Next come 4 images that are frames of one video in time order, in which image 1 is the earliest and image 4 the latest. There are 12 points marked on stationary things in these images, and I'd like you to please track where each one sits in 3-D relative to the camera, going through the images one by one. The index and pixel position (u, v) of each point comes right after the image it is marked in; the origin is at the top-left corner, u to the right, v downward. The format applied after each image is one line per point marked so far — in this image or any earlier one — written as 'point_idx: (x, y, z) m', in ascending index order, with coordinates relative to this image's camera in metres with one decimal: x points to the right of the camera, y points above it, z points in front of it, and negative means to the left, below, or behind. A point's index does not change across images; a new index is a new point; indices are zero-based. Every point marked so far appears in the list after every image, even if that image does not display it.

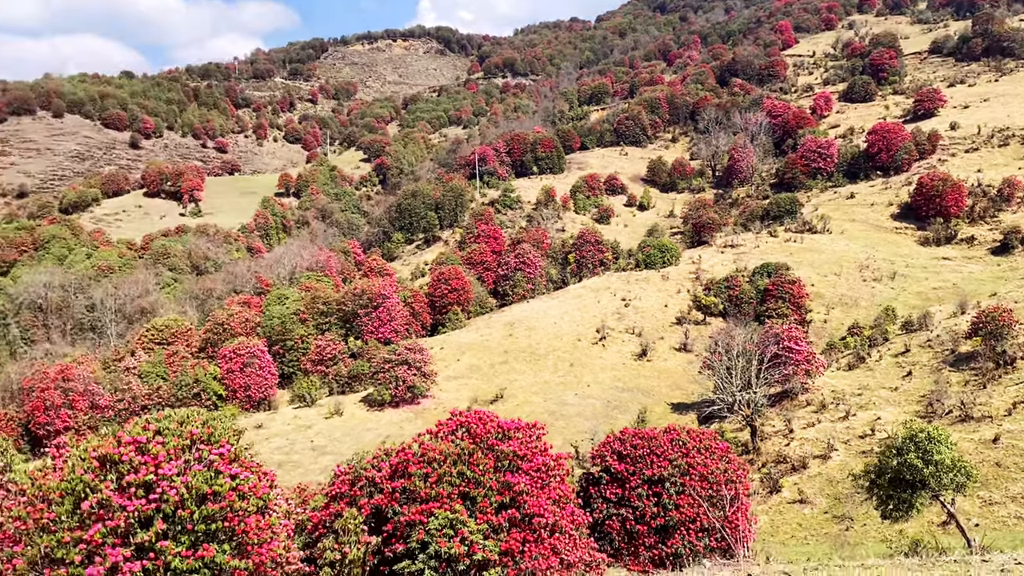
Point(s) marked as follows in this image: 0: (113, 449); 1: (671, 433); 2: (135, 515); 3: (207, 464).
0: (-5.2, -2.1, +11.3) m
1: (+2.8, -2.6, +15.6) m
2: (-4.7, -2.8, +10.8) m
3: (-4.1, -2.3, +11.5) m
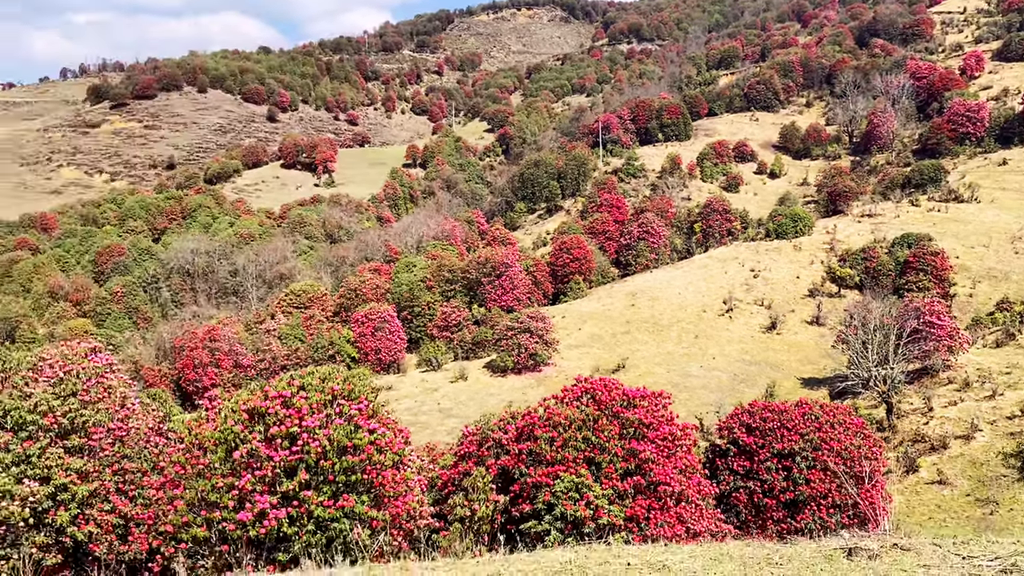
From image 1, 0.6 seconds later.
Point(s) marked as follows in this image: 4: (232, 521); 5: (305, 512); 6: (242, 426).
0: (-3.5, -1.6, +12.1) m
1: (+5.1, -2.1, +15.2) m
2: (-3.0, -2.3, +11.5) m
3: (-2.3, -1.8, +12.1) m
4: (-3.6, -3.0, +11.2) m
5: (-2.7, -2.9, +11.3) m
6: (-3.7, -1.9, +11.9) m
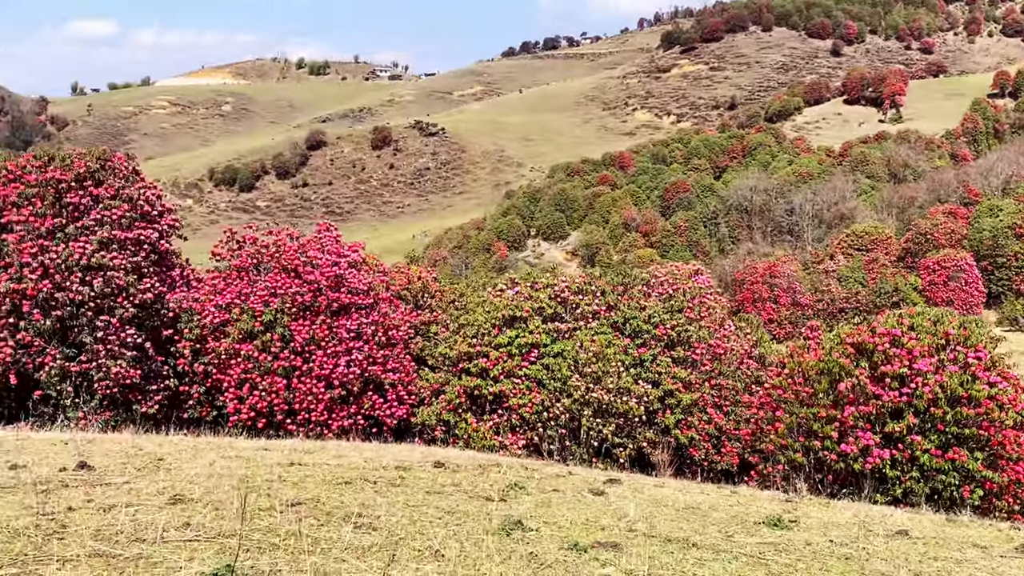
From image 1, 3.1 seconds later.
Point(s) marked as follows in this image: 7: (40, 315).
0: (+4.8, -0.6, +11.6) m
1: (+13.6, -1.7, +9.4) m
2: (+4.8, -1.4, +10.9) m
3: (+5.7, -1.0, +11.0) m
4: (+4.1, -2.1, +11.1) m
5: (+4.9, -2.0, +10.6) m
6: (+4.5, -0.9, +11.6) m
7: (-6.3, -0.4, +11.7) m
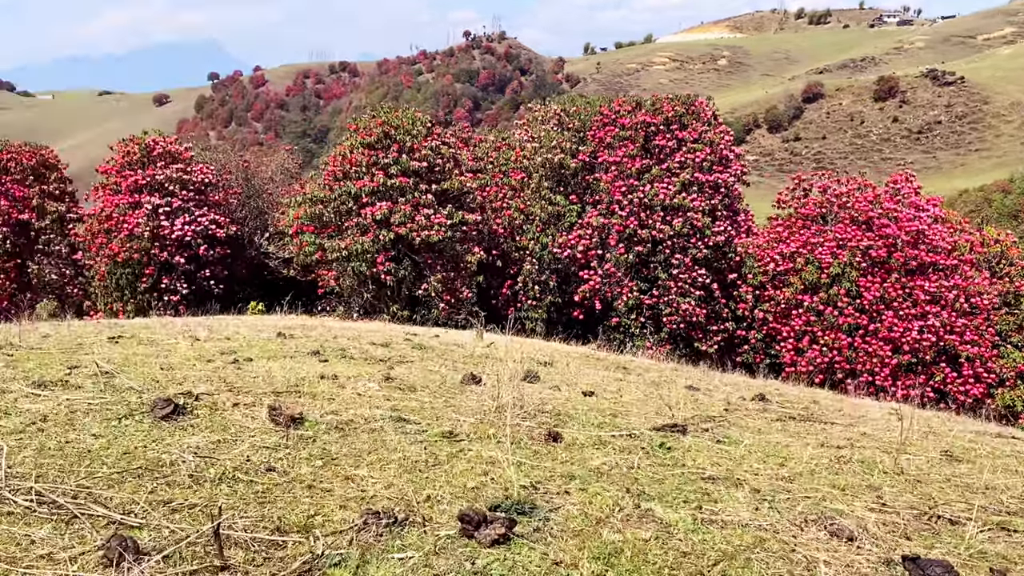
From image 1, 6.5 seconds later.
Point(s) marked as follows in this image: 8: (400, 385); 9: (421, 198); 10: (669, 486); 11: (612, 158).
0: (+11.3, -0.8, +7.0) m
1: (+17.7, -2.8, +0.9) m
2: (+10.9, -1.6, +6.5) m
3: (+11.7, -1.3, +6.0) m
4: (+10.3, -2.2, +7.0) m
5: (+10.8, -2.2, +6.2) m
6: (+11.0, -1.1, +7.1) m
7: (+1.7, +0.6, +12.5) m
8: (-0.6, -0.5, +4.8) m
9: (-1.3, +1.3, +12.6) m
10: (+0.5, -0.6, +2.7) m
11: (+1.5, +1.9, +12.8) m
